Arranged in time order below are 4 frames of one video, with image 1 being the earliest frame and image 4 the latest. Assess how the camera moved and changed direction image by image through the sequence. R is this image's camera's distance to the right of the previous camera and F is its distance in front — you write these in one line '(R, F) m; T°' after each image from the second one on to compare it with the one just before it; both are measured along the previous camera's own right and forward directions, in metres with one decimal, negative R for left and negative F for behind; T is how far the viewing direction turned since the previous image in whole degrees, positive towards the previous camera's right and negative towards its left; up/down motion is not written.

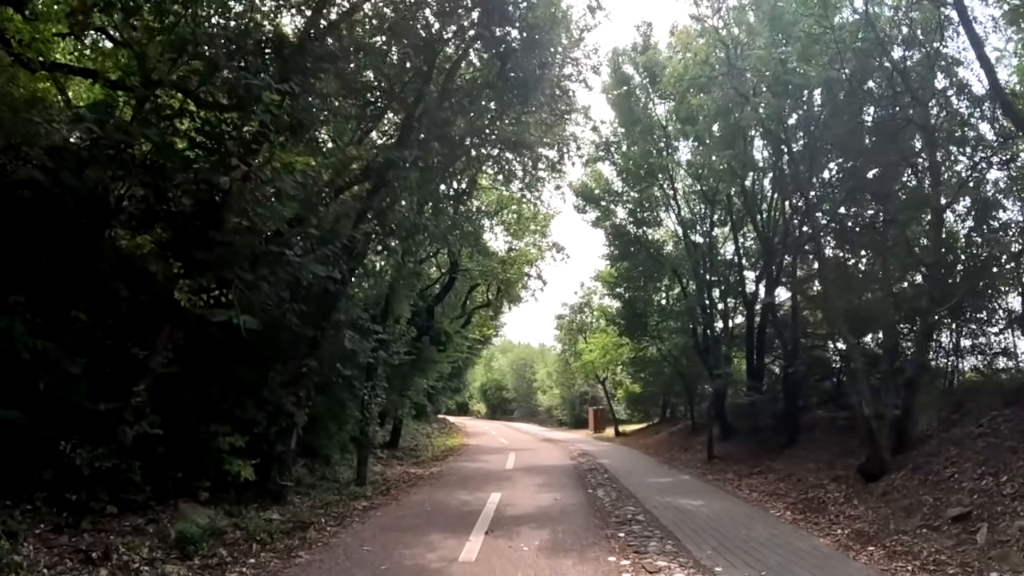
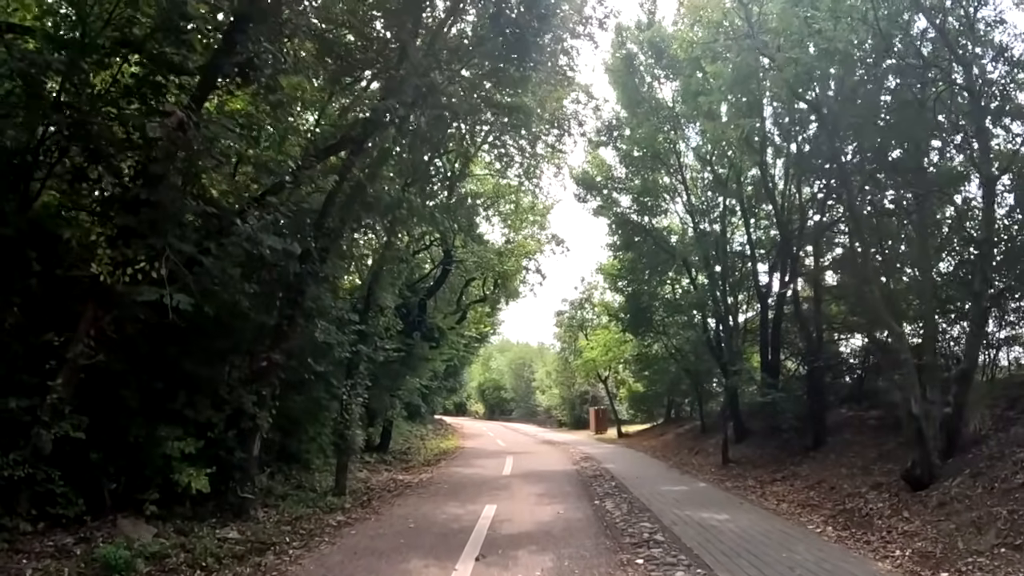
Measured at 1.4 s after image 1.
(0.0, +1.7) m; 0°
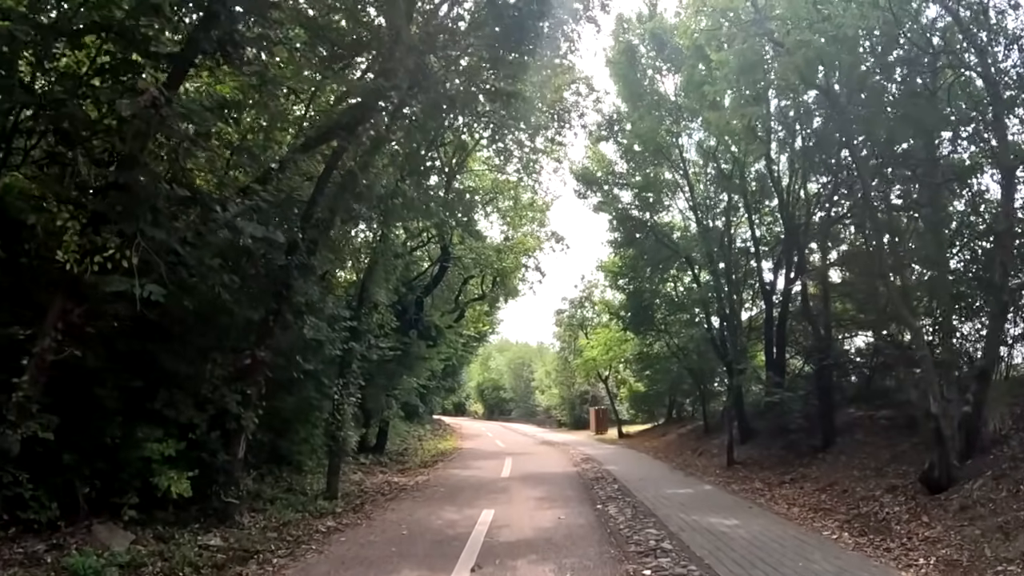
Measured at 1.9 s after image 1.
(0.0, +0.6) m; 0°
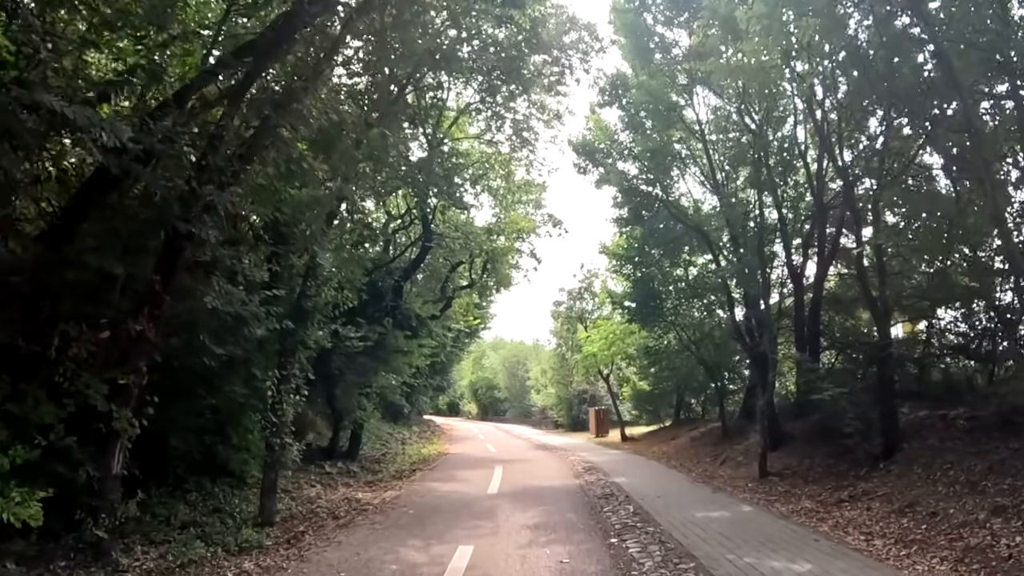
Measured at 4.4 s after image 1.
(+0.1, +3.1) m; 0°
